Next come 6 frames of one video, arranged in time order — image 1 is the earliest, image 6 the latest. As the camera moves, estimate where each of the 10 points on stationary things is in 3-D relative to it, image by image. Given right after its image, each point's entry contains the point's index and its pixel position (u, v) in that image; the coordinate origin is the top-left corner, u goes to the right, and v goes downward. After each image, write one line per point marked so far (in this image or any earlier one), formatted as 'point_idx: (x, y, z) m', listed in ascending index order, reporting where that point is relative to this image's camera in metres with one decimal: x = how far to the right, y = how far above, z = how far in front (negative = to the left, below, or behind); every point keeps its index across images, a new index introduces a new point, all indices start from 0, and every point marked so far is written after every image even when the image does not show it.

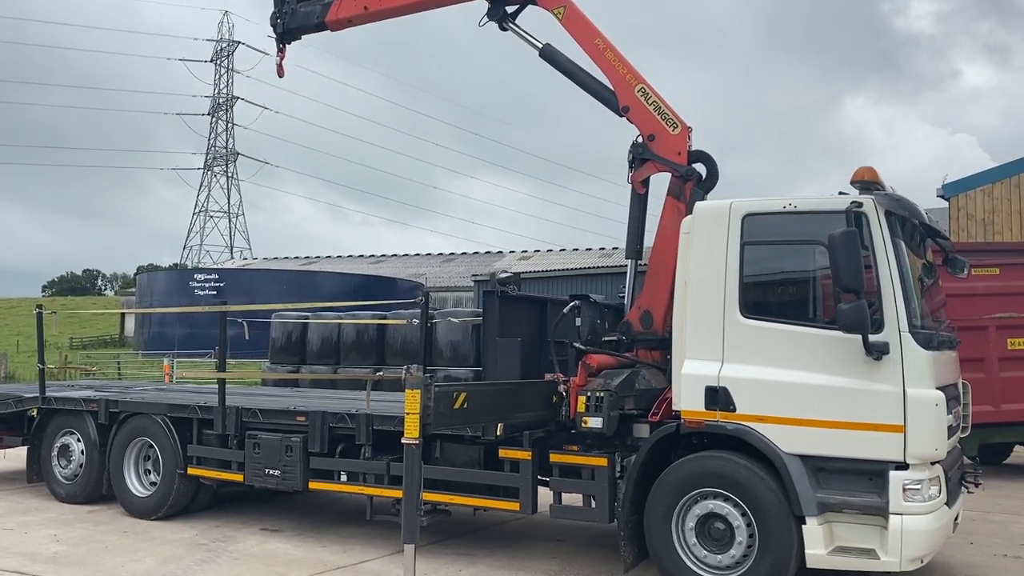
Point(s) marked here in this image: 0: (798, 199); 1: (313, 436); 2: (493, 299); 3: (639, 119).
0: (+1.7, +0.5, +5.2) m
1: (-1.5, -1.1, +6.8) m
2: (-0.1, -0.1, +6.0) m
3: (+1.0, +1.3, +6.9) m
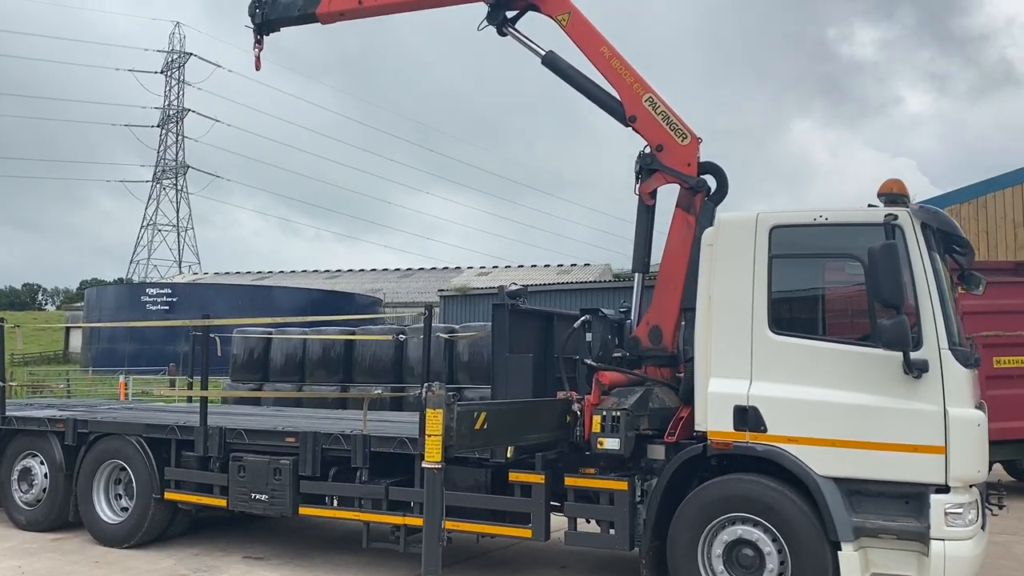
0: (+1.8, +0.4, +5.0) m
1: (-1.5, -1.2, +6.4) m
2: (-0.1, -0.2, +5.7) m
3: (+1.0, +1.2, +6.7) m
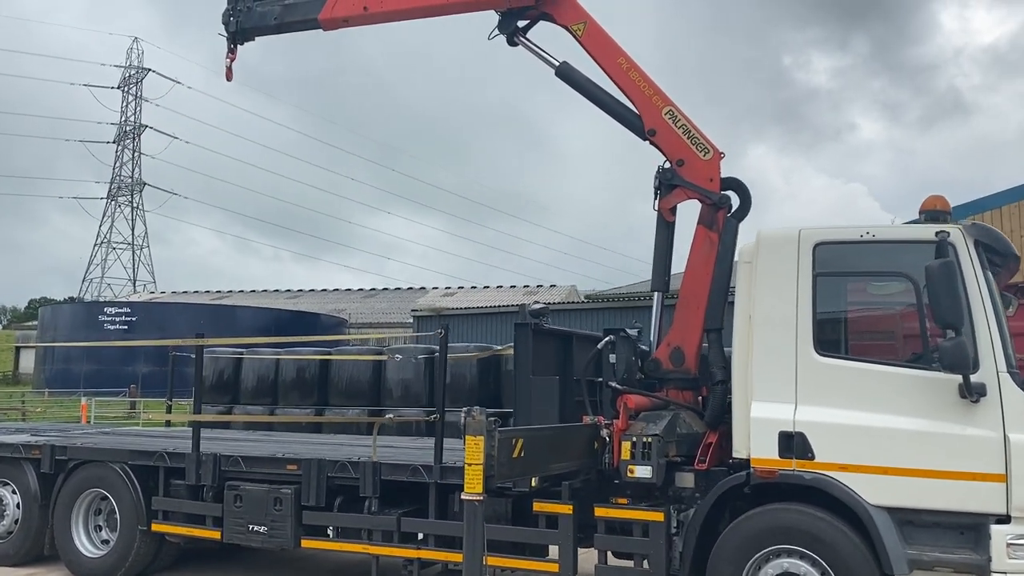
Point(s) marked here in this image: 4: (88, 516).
0: (+1.9, +0.3, +4.8) m
1: (-1.4, -1.3, +6.0) m
2: (+0.1, -0.3, +5.4) m
3: (+1.1, +1.0, +6.5) m
4: (-3.3, -1.8, +7.0) m
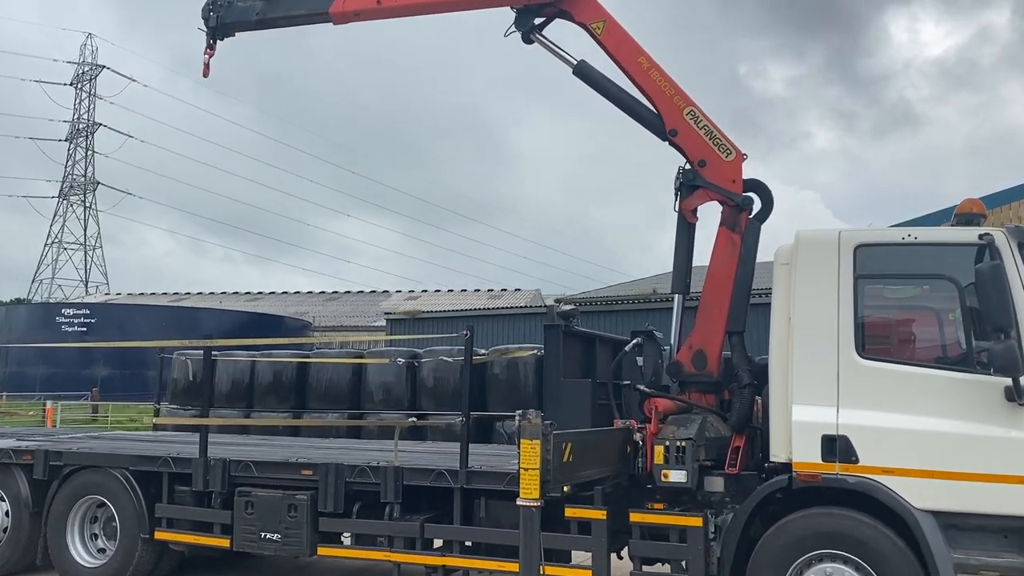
0: (+2.2, +0.3, +4.8) m
1: (-1.2, -1.3, +5.8) m
2: (+0.3, -0.3, +5.3) m
3: (+1.2, +1.0, +6.4) m
4: (-3.2, -1.8, +6.7) m
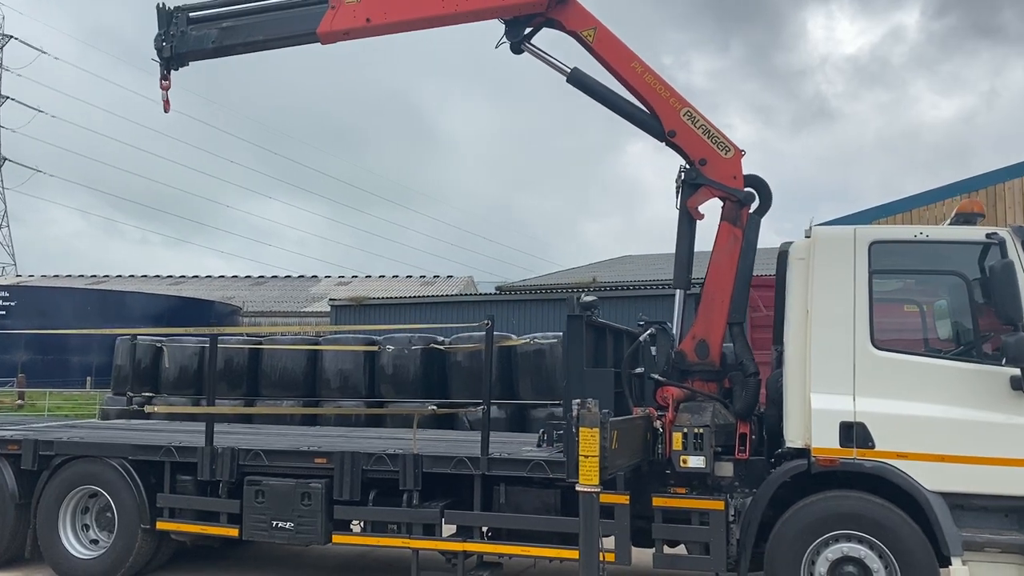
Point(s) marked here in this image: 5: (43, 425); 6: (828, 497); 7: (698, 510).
0: (+2.3, +0.3, +5.1) m
1: (-1.1, -1.2, +5.8) m
2: (+0.4, -0.2, +5.4) m
3: (+1.3, +1.1, +6.6) m
4: (-3.2, -1.7, +6.6) m
5: (-3.8, -1.1, +7.4) m
6: (+1.8, -1.2, +5.0) m
7: (+1.1, -1.3, +5.2) m
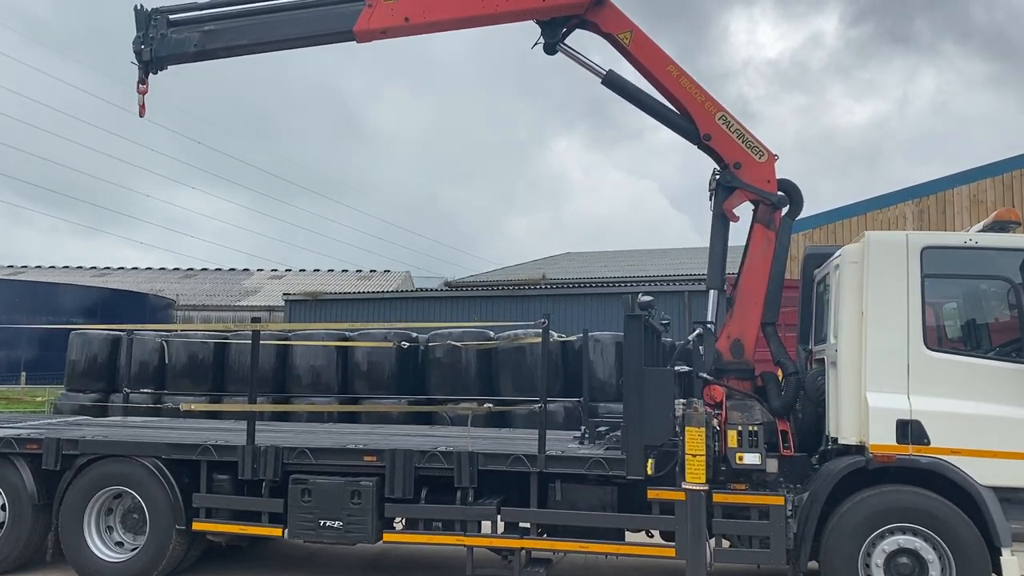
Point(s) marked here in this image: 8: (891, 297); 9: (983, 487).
0: (+2.8, +0.3, +5.3) m
1: (-0.8, -1.2, +5.8) m
2: (+0.8, -0.2, +5.5) m
3: (+1.6, +1.1, +6.8) m
4: (-2.9, -1.6, +6.4) m
5: (-3.6, -1.1, +7.1) m
6: (+2.2, -1.2, +5.2) m
7: (+1.5, -1.3, +5.4) m
8: (+2.2, 0.0, +5.4) m
9: (+2.7, -1.1, +5.1) m
